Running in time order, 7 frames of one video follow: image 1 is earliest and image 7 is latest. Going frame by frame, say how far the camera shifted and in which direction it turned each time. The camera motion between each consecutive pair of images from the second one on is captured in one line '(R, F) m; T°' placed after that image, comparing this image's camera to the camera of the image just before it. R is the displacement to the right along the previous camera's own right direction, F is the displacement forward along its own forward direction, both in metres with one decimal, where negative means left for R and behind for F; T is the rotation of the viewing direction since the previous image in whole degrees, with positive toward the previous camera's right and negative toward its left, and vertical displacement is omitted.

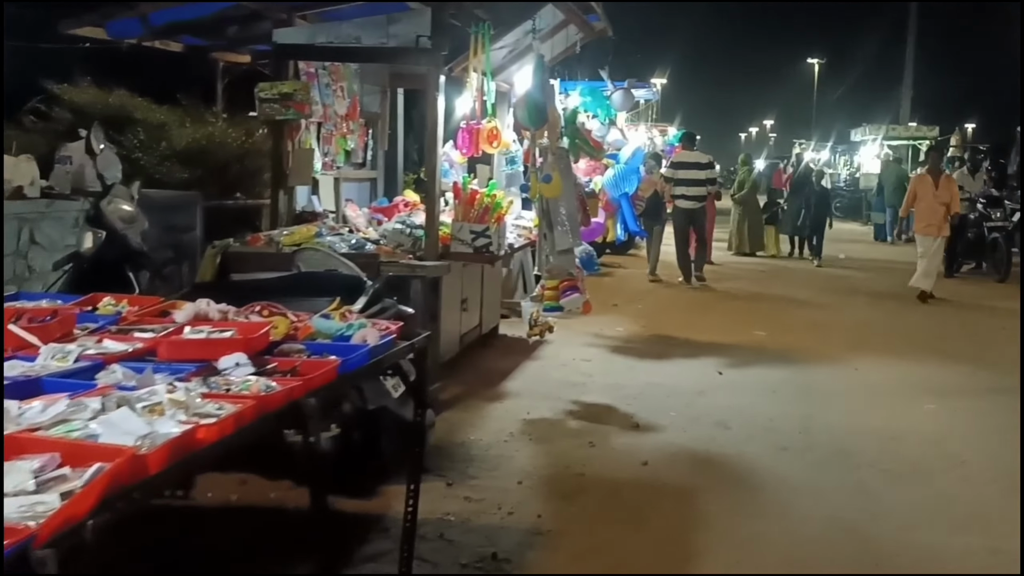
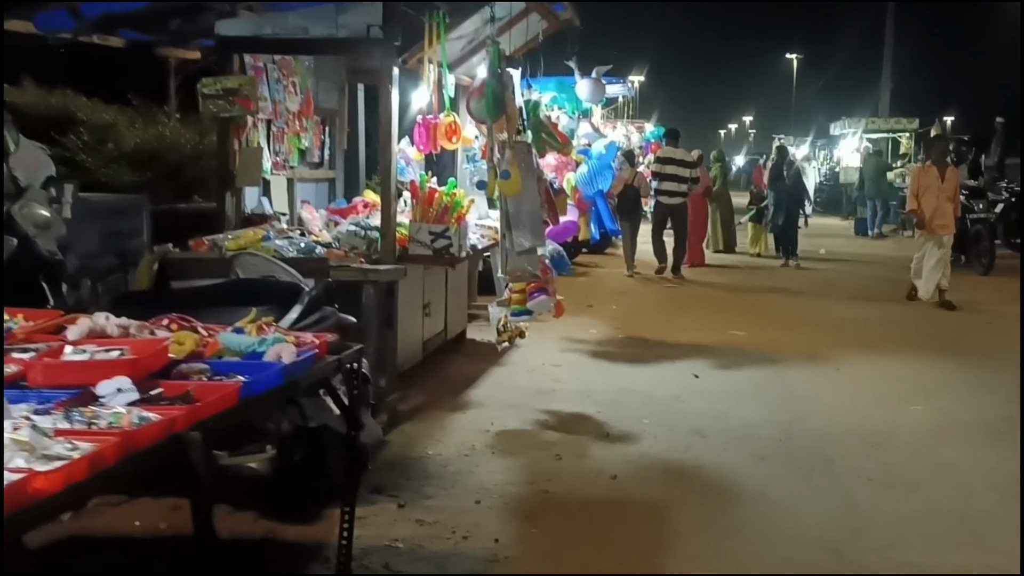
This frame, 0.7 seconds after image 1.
(+0.2, +0.3) m; +1°
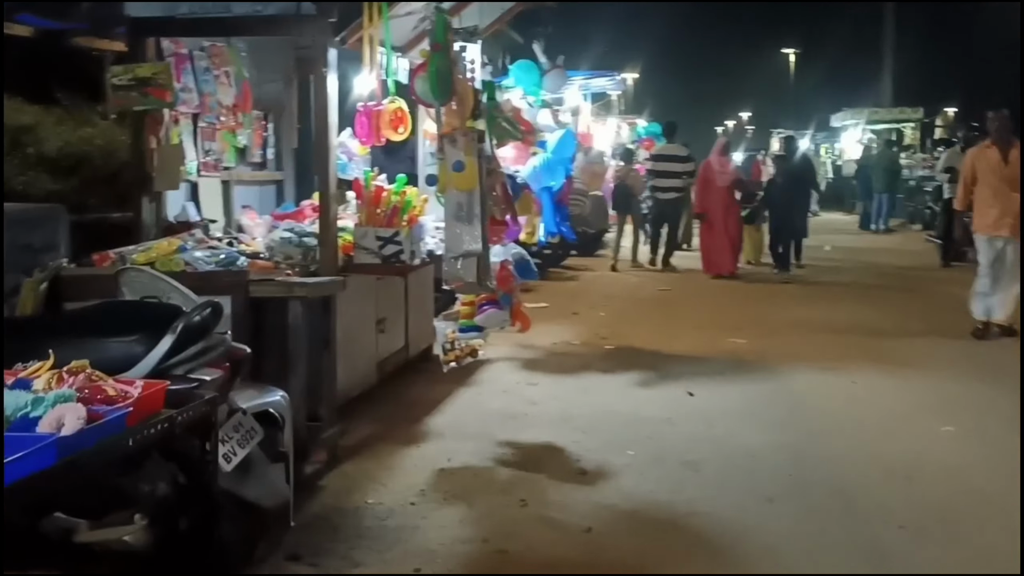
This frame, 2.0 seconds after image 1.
(+0.3, +0.8) m; 0°
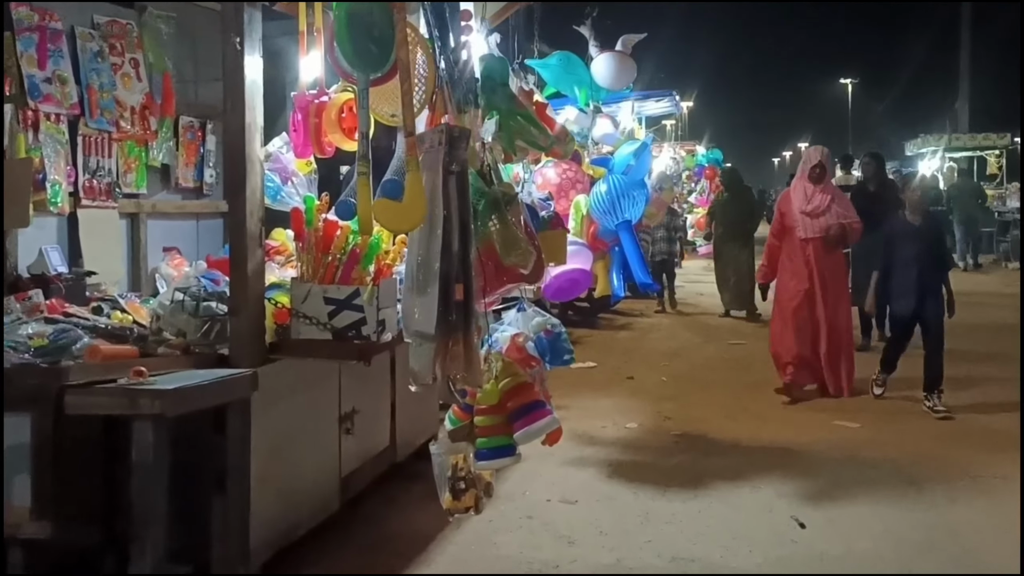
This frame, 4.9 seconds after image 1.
(+0.1, +1.8) m; -3°
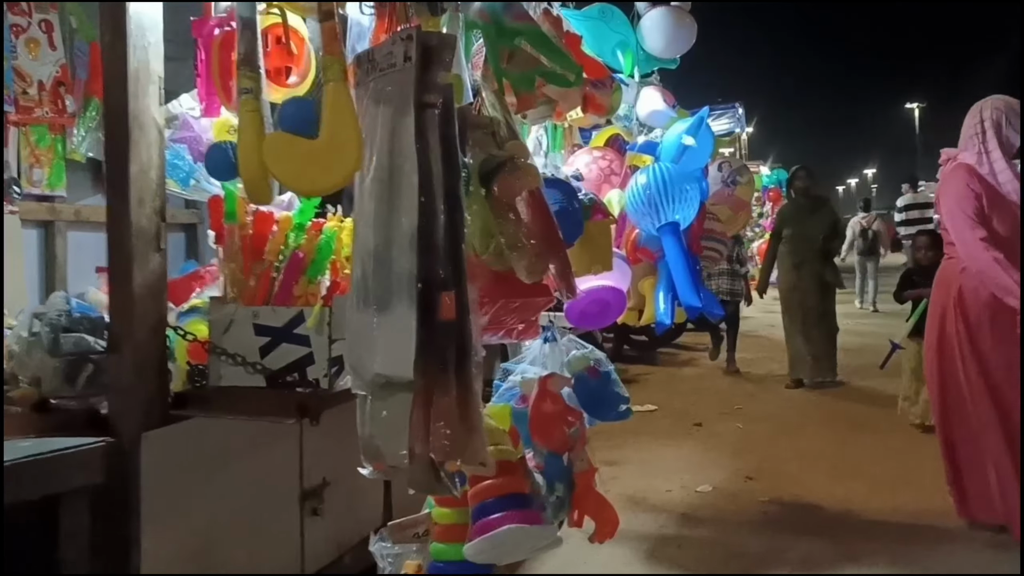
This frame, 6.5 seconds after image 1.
(+0.1, +1.1) m; -4°
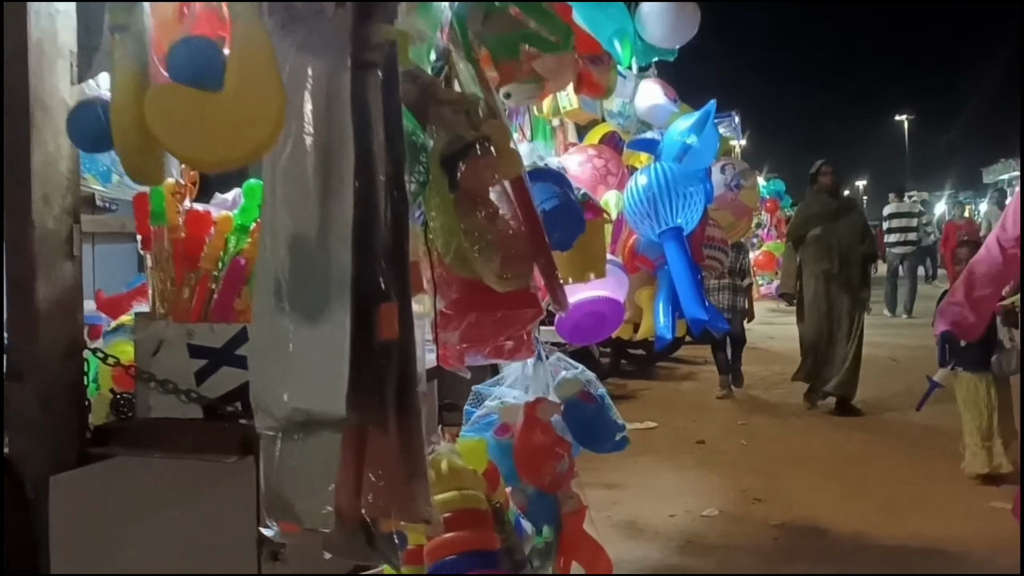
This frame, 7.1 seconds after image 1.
(0.0, +0.3) m; 0°
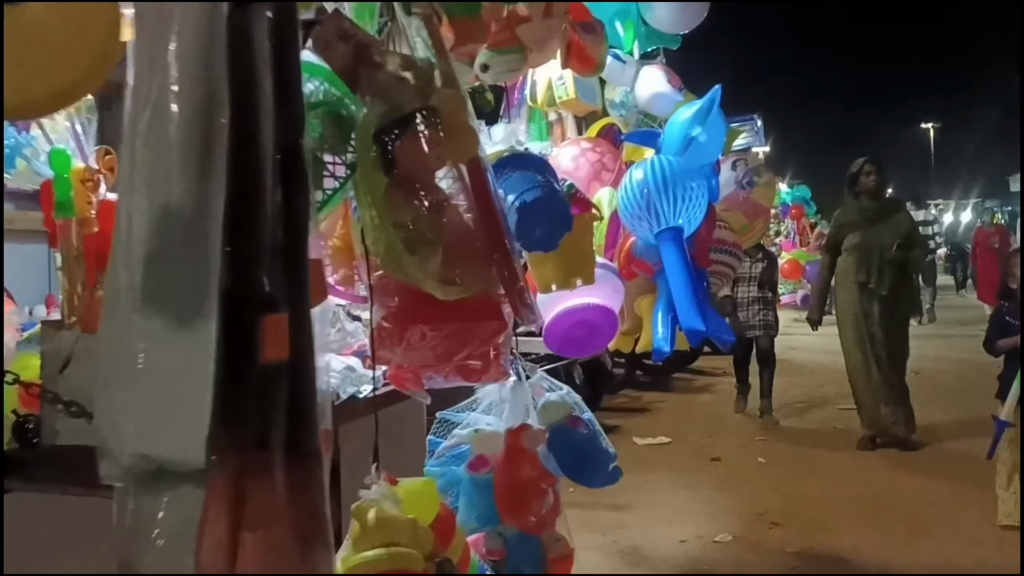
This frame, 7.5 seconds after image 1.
(+0.1, +0.3) m; -1°
